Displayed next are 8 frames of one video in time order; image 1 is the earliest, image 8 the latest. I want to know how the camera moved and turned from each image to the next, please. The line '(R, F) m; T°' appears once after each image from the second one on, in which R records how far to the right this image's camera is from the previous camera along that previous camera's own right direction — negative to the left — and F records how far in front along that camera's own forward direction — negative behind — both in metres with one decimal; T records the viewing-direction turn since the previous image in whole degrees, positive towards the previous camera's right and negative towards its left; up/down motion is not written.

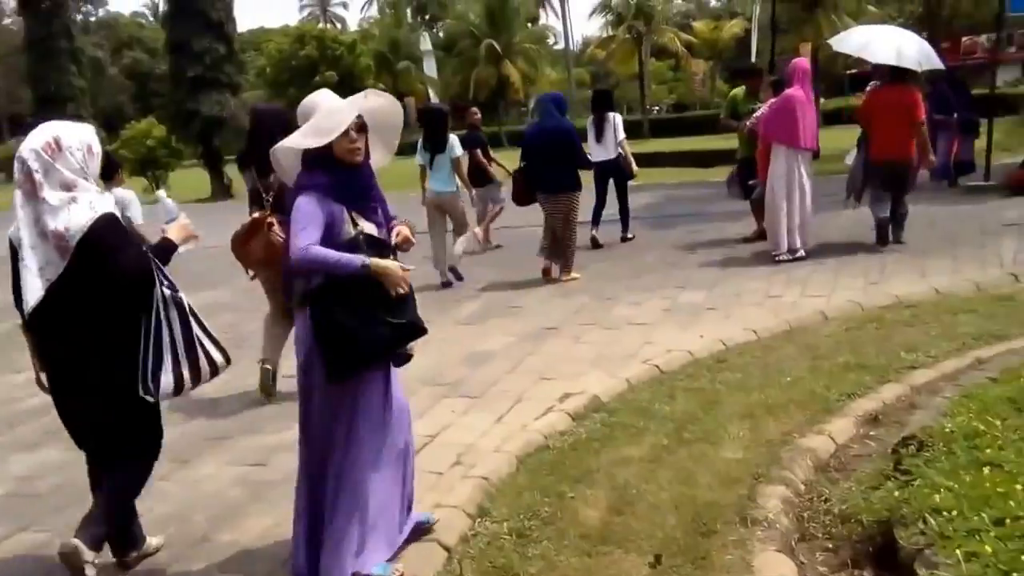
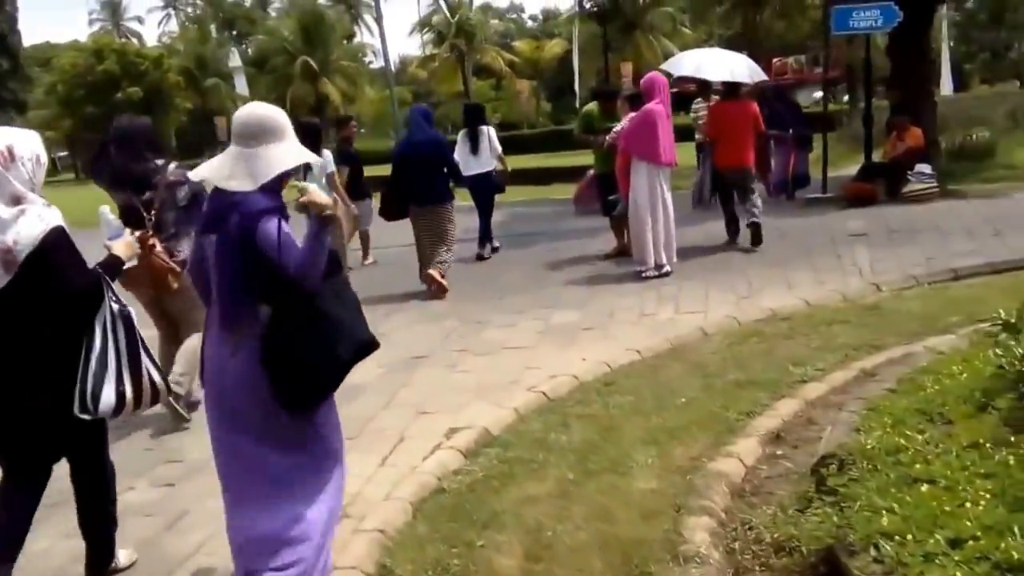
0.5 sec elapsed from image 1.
(-0.3, +0.5) m; +9°
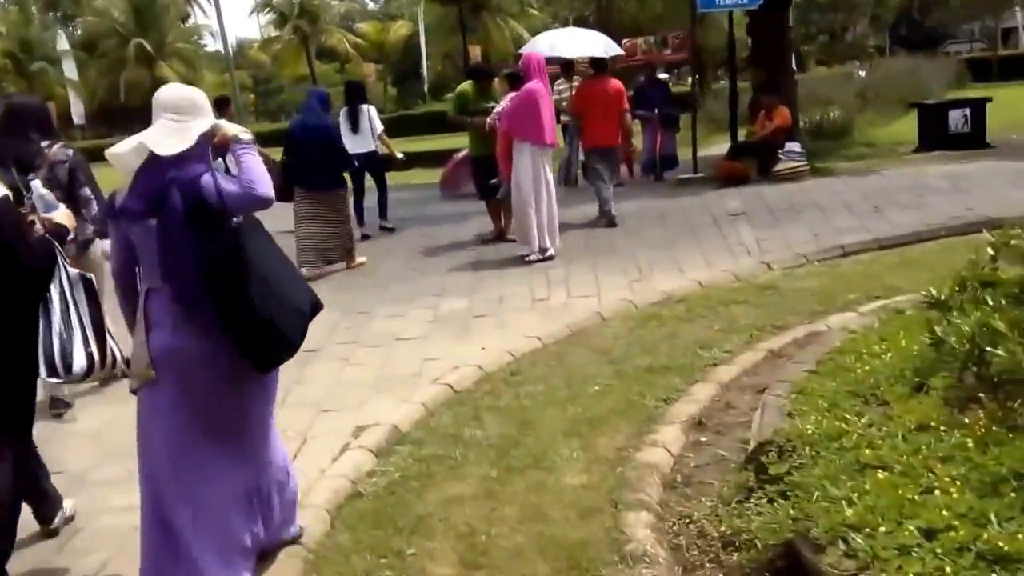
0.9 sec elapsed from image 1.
(-0.3, +0.4) m; +7°
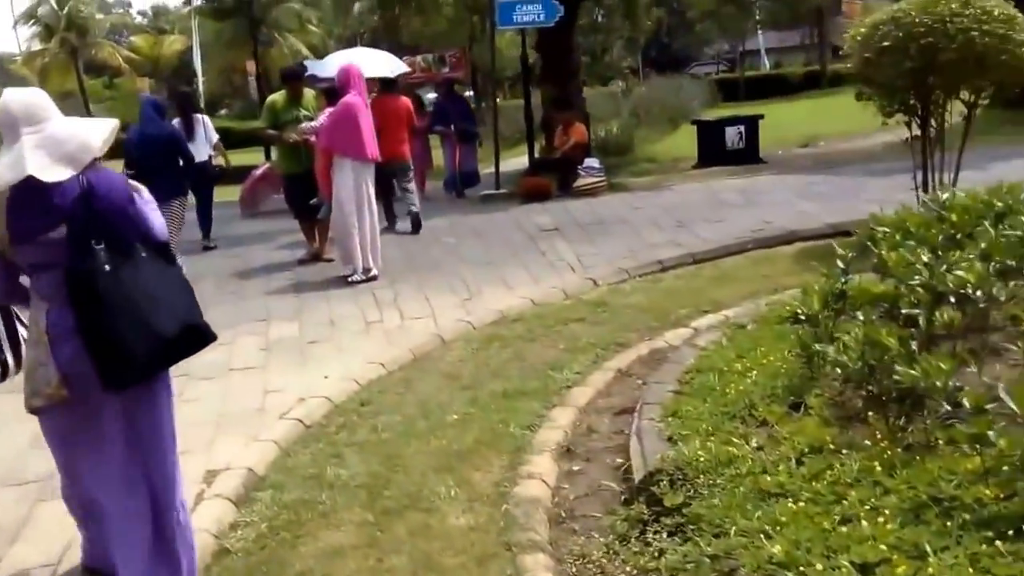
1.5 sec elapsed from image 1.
(-0.4, +0.4) m; +11°
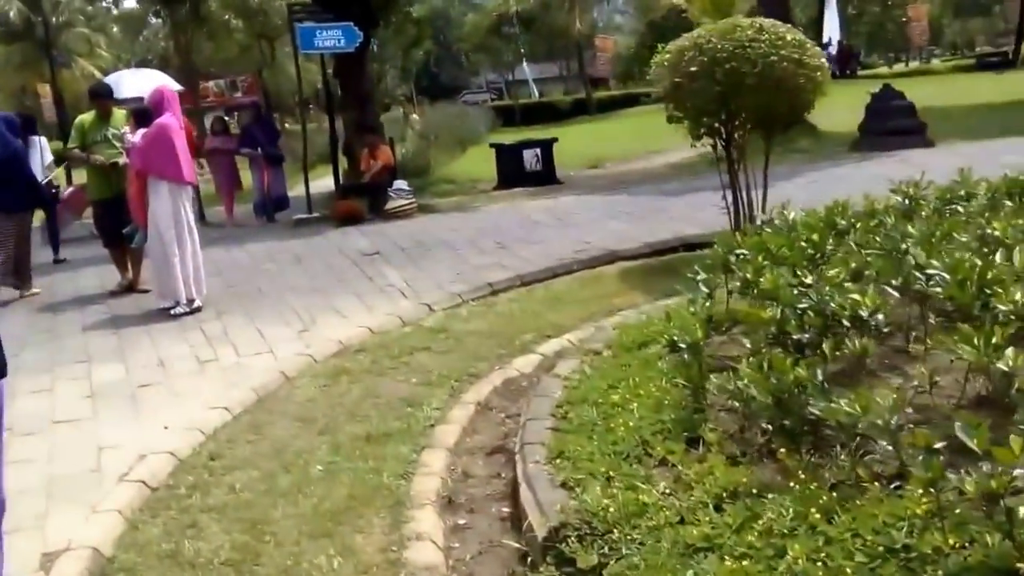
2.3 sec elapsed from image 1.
(-0.3, +0.5) m; +10°
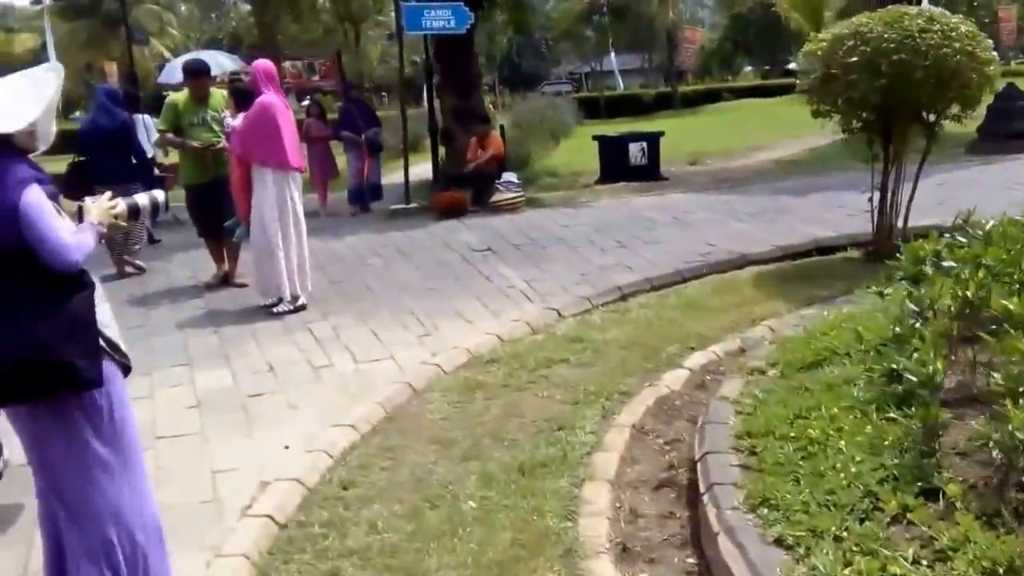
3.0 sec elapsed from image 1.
(-0.4, +0.7) m; -3°
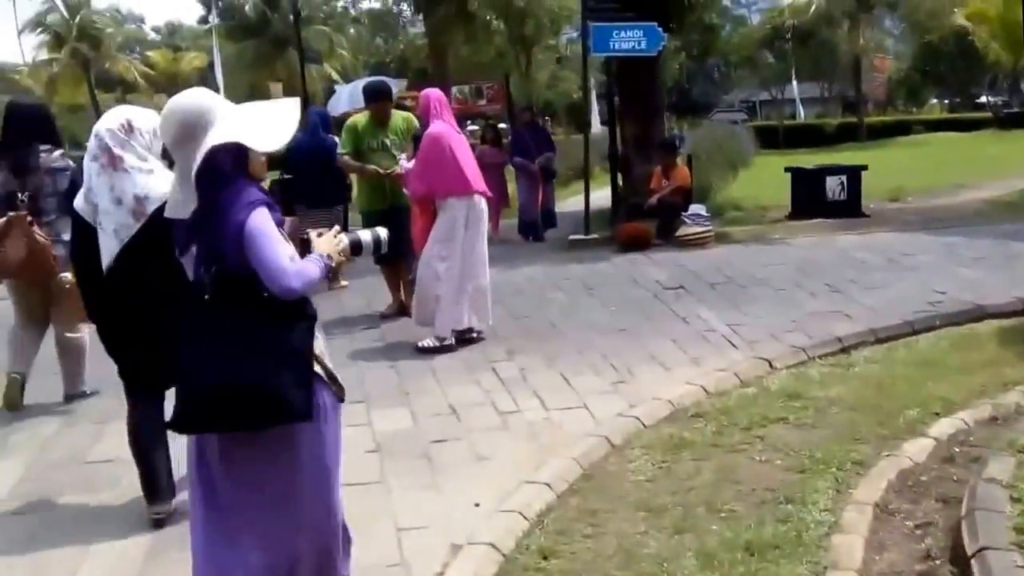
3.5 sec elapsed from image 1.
(-0.3, +0.6) m; -7°
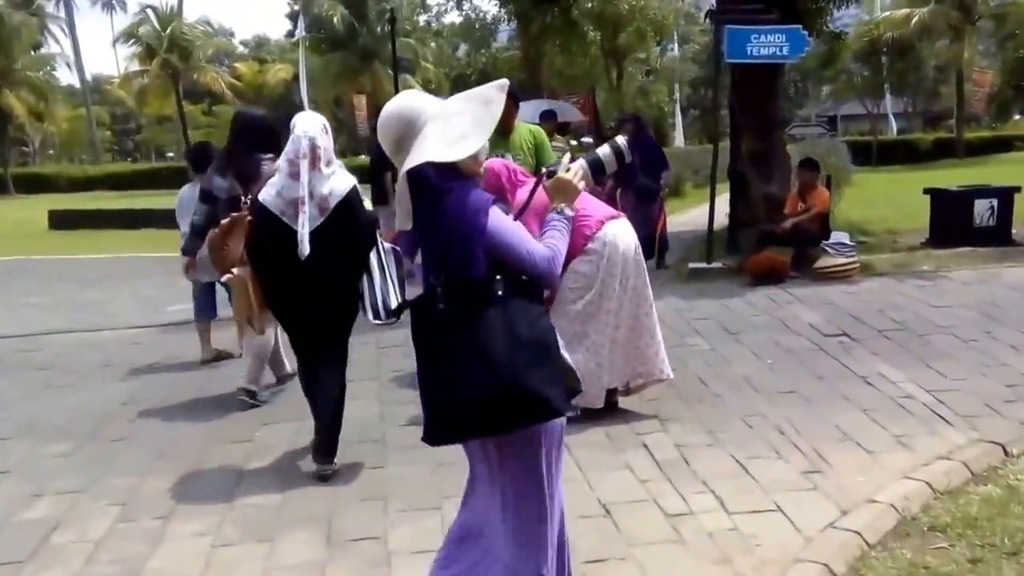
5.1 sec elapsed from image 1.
(-0.4, +1.4) m; -3°
